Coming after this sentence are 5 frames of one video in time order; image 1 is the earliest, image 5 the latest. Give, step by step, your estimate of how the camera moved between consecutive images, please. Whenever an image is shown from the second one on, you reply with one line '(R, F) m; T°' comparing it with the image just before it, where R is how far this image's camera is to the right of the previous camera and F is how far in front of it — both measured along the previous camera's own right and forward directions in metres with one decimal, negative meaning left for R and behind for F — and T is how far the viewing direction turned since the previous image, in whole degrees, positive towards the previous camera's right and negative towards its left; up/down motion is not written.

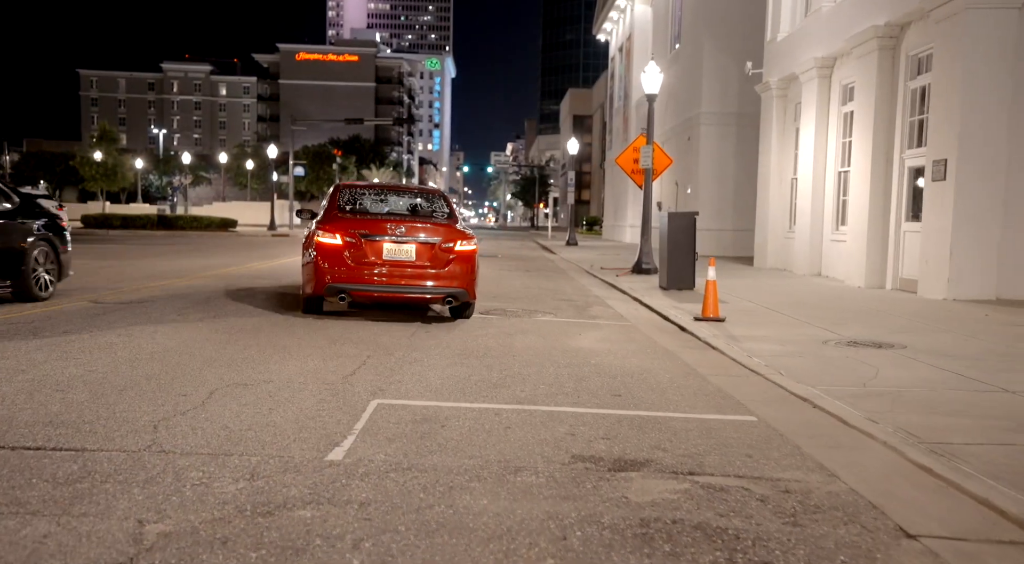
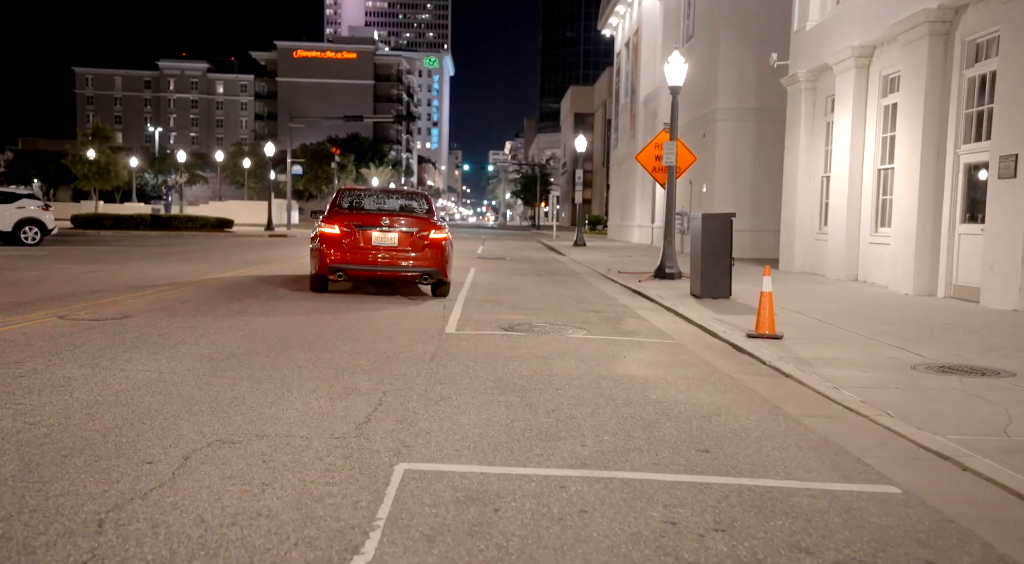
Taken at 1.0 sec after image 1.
(-0.3, +1.5) m; 0°
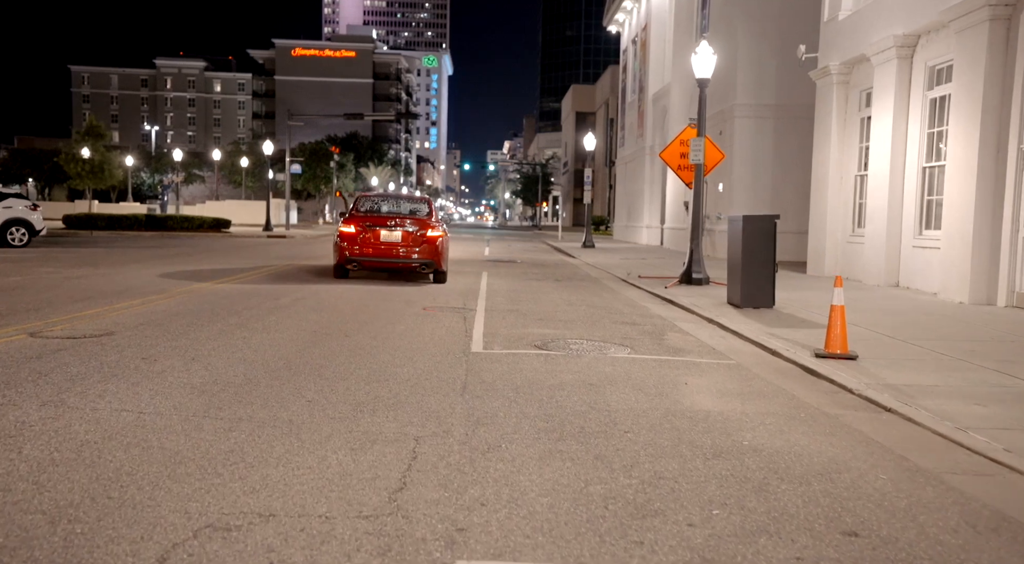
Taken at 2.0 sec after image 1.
(-0.4, +1.3) m; 0°
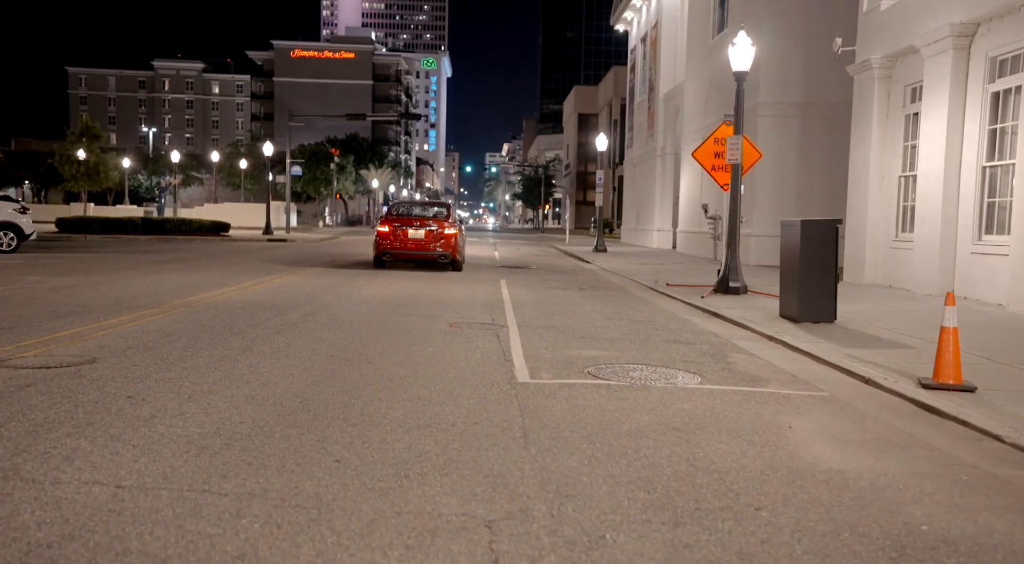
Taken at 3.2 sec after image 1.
(-0.5, +1.5) m; 0°
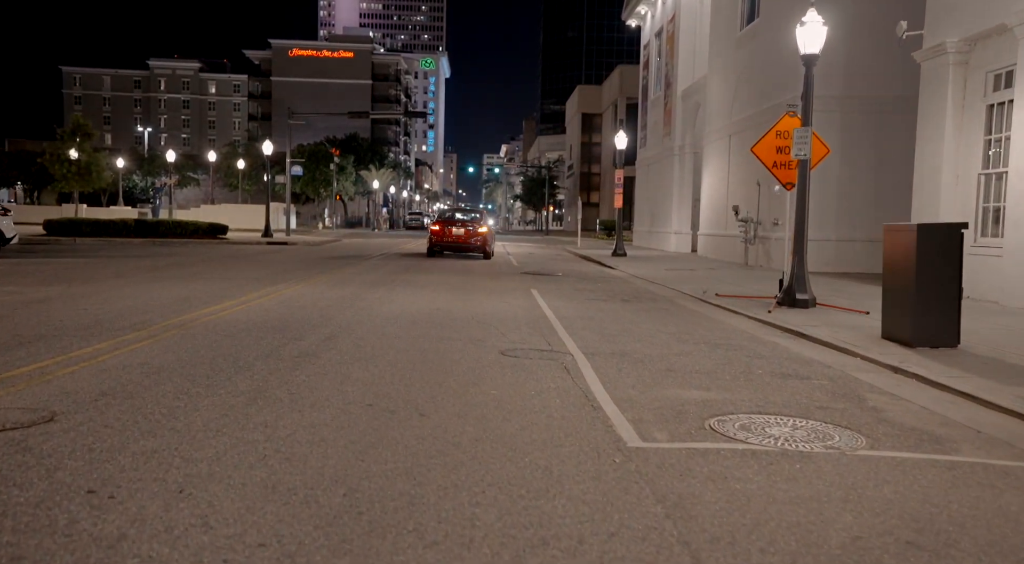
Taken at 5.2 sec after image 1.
(-0.7, +2.2) m; 0°
